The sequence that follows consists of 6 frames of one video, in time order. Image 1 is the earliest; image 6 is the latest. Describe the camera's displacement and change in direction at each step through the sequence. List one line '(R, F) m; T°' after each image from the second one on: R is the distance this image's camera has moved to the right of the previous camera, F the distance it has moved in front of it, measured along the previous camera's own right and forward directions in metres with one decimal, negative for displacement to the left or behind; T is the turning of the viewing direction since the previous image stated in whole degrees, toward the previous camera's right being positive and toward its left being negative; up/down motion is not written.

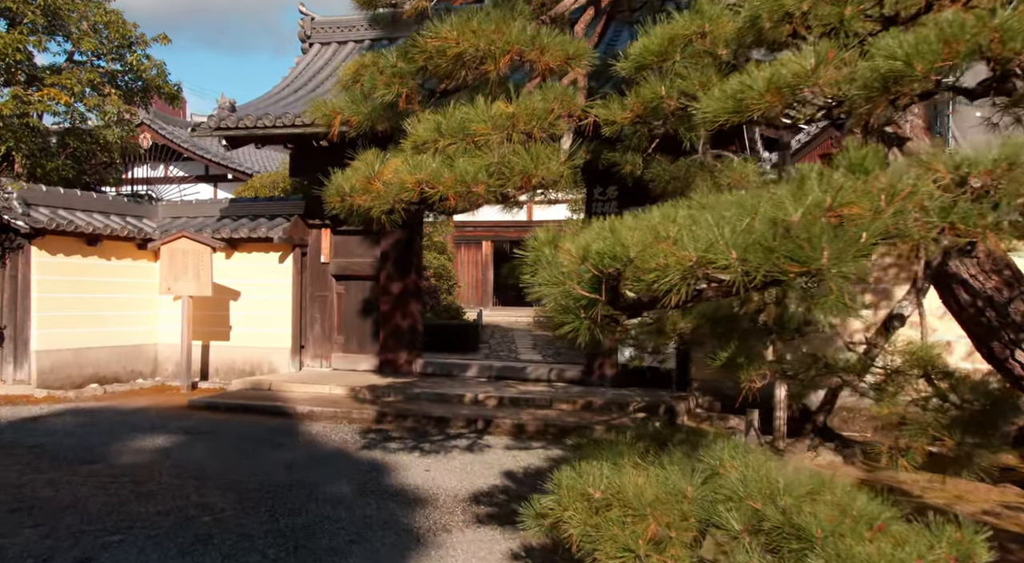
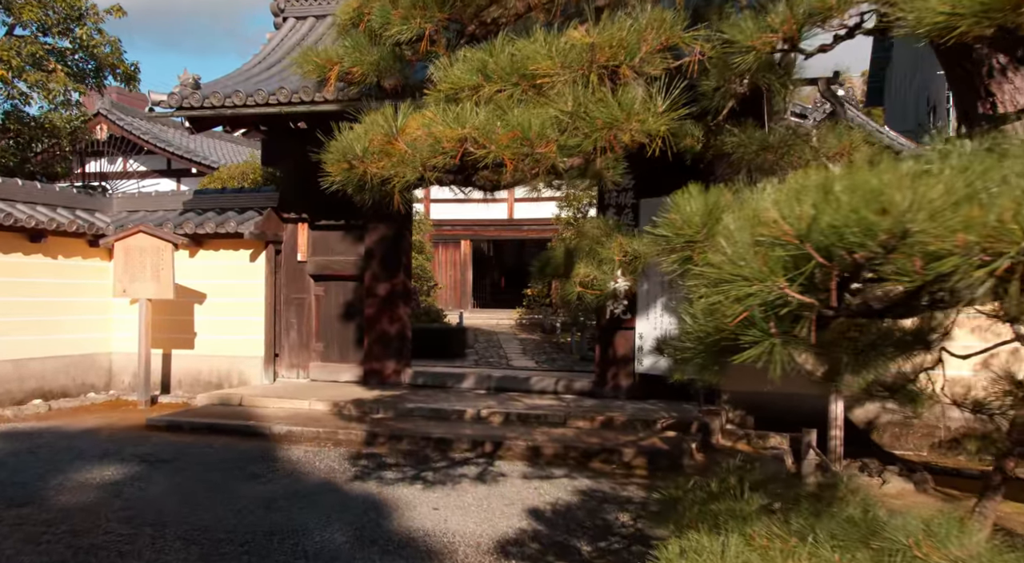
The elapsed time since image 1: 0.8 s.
(-0.4, +1.2) m; +2°
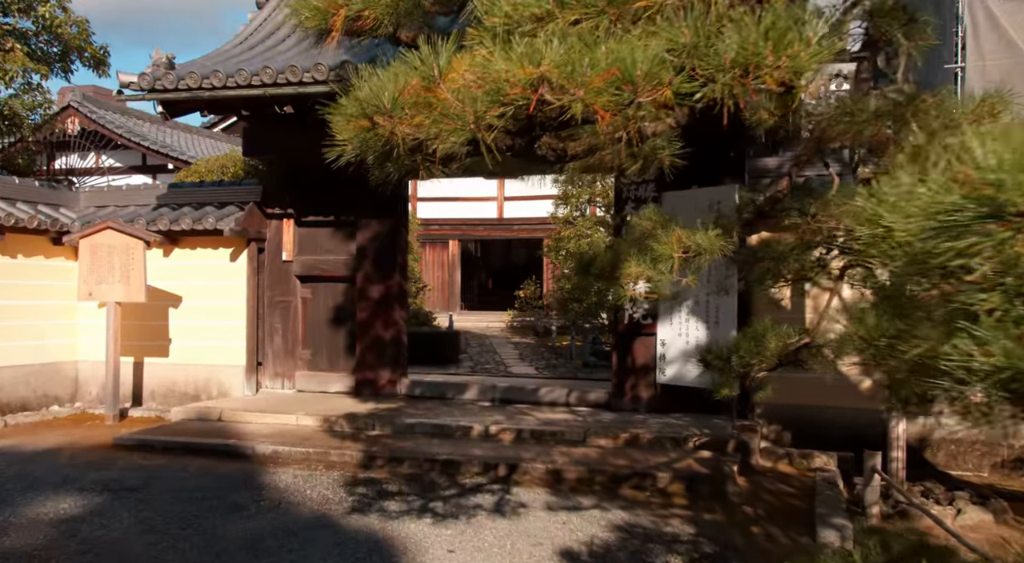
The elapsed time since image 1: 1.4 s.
(-0.3, +0.9) m; +1°
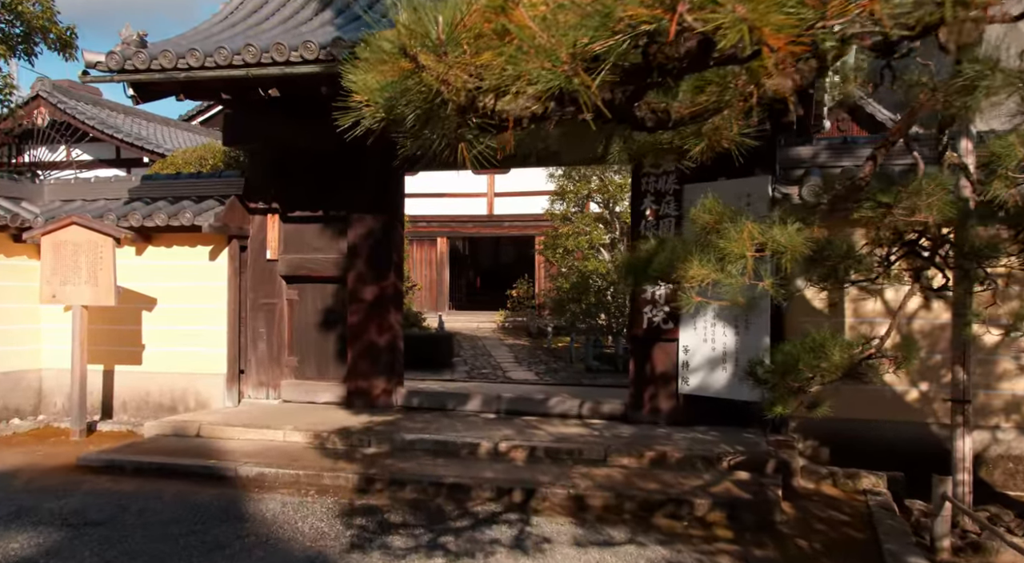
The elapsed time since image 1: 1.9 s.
(-0.3, +0.8) m; +1°
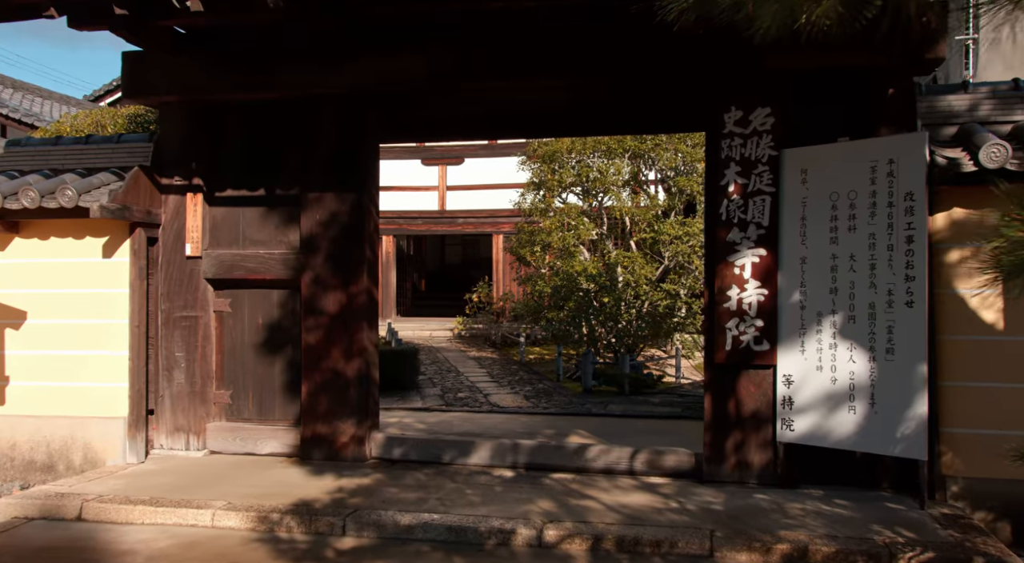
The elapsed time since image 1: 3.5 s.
(-0.7, +2.4) m; +5°
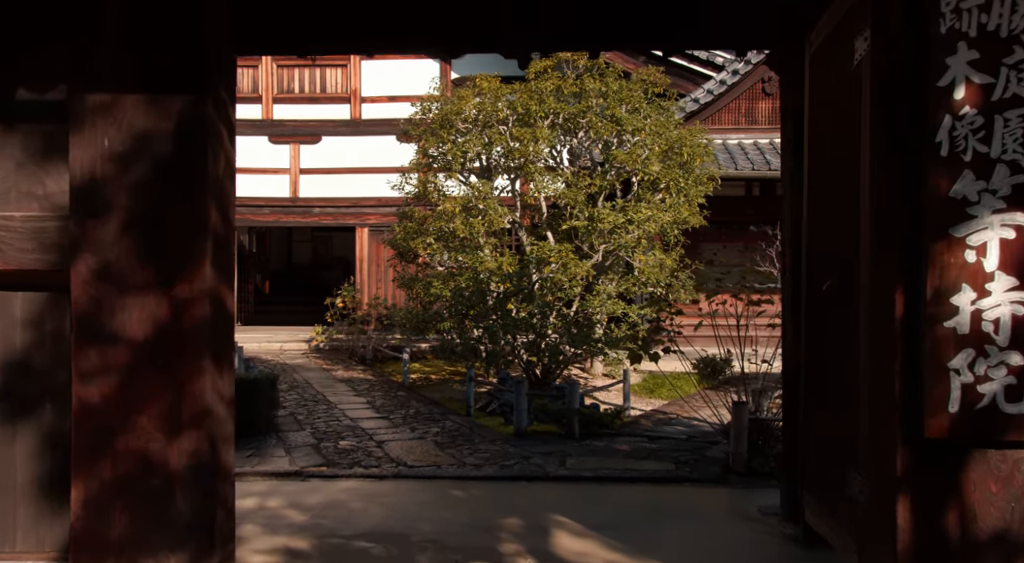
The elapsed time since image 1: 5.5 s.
(-0.6, +3.2) m; +11°
